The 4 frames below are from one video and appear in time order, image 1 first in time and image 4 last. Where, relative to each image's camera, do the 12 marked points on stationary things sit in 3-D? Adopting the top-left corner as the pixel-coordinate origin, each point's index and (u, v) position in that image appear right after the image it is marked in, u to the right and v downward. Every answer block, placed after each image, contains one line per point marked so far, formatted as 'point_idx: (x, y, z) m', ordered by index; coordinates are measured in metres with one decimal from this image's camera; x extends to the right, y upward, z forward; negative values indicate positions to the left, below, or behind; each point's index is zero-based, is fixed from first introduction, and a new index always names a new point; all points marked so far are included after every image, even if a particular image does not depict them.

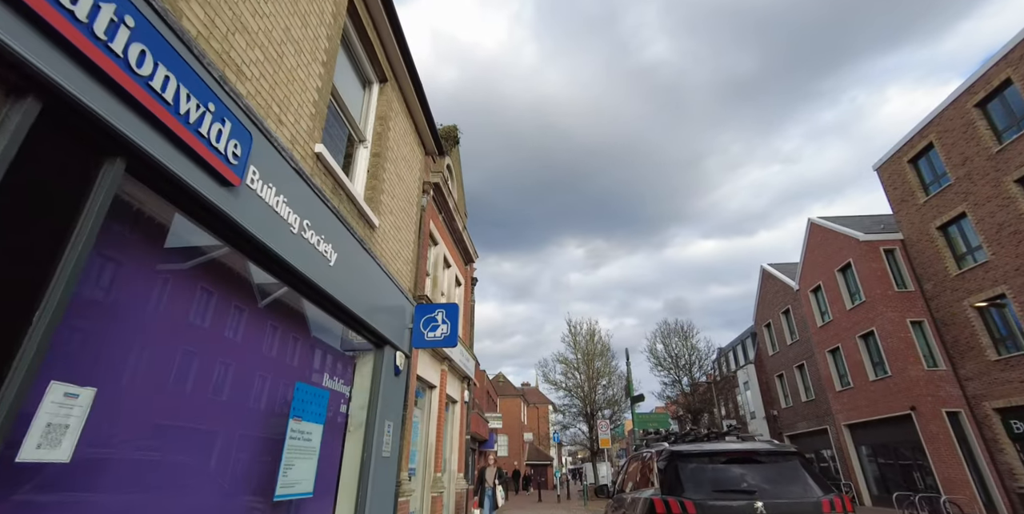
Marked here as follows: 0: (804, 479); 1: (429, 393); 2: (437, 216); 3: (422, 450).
0: (+2.8, -2.1, +4.9) m
1: (-2.0, -3.2, +11.8) m
2: (-1.9, +1.1, +12.7) m
3: (-2.0, -4.2, +11.2) m
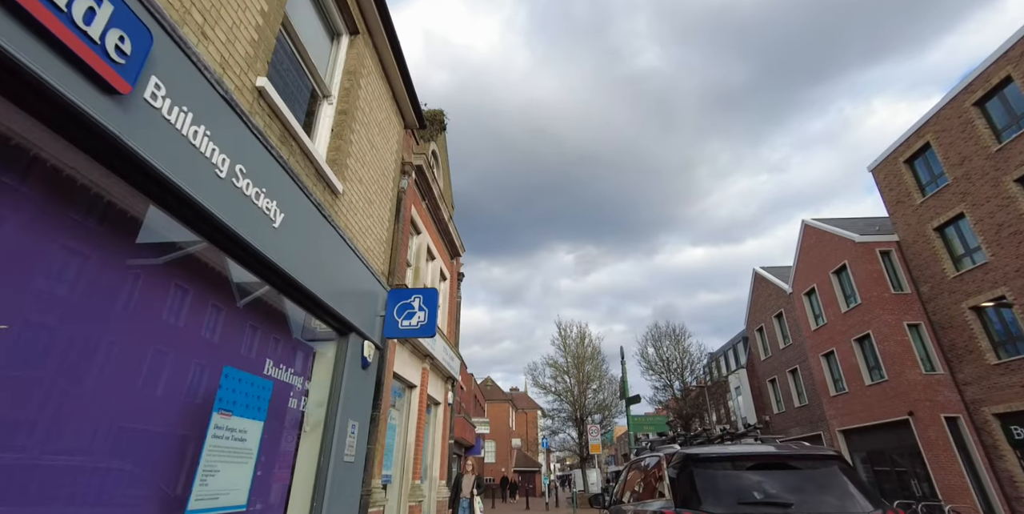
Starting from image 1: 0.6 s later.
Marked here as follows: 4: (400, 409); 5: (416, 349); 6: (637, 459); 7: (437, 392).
0: (+2.7, -1.9, +4.1) m
1: (-2.3, -3.0, +10.9) m
2: (-2.2, +1.3, +11.8) m
3: (-2.3, -4.0, +10.3) m
4: (-2.3, -3.1, +10.4) m
5: (-2.1, -2.0, +11.0) m
6: (+1.7, -2.7, +6.8) m
7: (-1.9, -3.4, +13.0) m
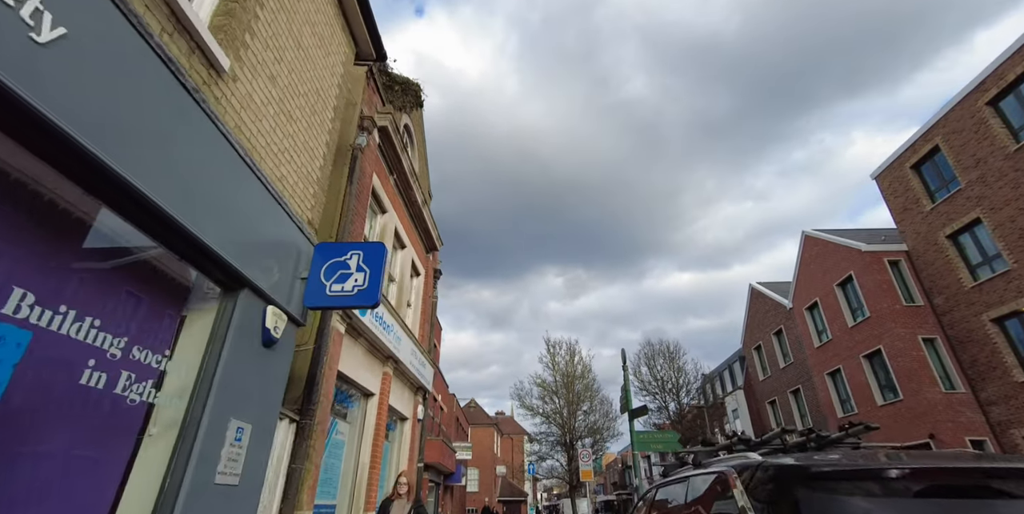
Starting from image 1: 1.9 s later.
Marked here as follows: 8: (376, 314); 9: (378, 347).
0: (+2.5, -1.2, +2.2) m
1: (-2.6, -2.6, +8.9) m
2: (-2.5, +1.6, +10.0) m
3: (-2.7, -3.6, +8.2) m
4: (-2.7, -2.7, +8.4) m
5: (-2.4, -1.7, +9.0) m
6: (+1.4, -2.2, +4.9) m
7: (-2.4, -3.2, +10.9) m
8: (-2.3, -1.0, +8.5) m
9: (-2.4, -1.6, +9.0) m
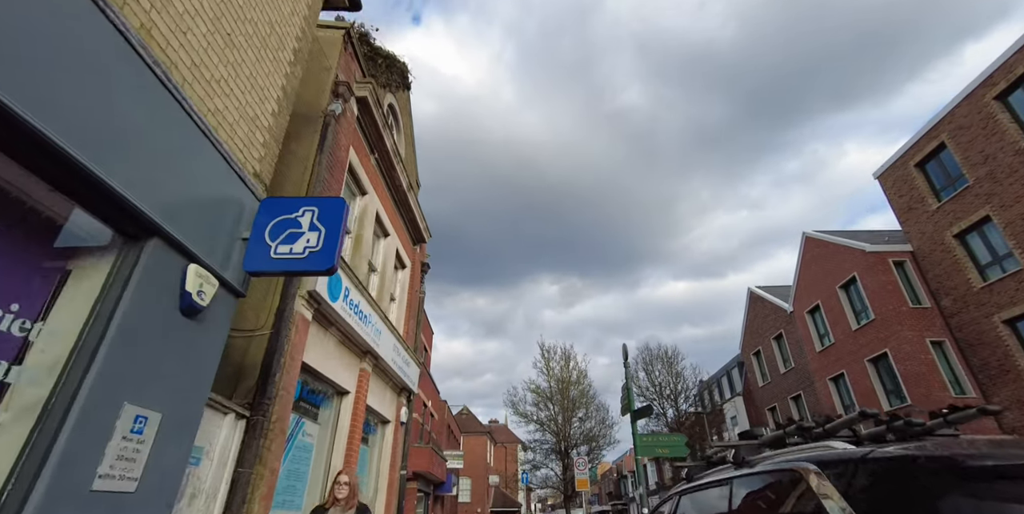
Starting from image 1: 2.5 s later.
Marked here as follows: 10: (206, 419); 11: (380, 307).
0: (+2.4, -0.9, +1.4) m
1: (-2.8, -2.3, +8.0) m
2: (-2.7, +1.9, +9.2) m
3: (-2.8, -3.3, +7.3) m
4: (-2.8, -2.4, +7.5) m
5: (-2.6, -1.4, +8.1) m
6: (+1.3, -1.9, +4.1) m
7: (-2.5, -2.9, +10.0) m
8: (-2.4, -0.7, +7.6) m
9: (-2.6, -1.3, +8.2) m
10: (-2.7, -1.4, +4.5) m
11: (-2.3, -0.9, +8.9) m
